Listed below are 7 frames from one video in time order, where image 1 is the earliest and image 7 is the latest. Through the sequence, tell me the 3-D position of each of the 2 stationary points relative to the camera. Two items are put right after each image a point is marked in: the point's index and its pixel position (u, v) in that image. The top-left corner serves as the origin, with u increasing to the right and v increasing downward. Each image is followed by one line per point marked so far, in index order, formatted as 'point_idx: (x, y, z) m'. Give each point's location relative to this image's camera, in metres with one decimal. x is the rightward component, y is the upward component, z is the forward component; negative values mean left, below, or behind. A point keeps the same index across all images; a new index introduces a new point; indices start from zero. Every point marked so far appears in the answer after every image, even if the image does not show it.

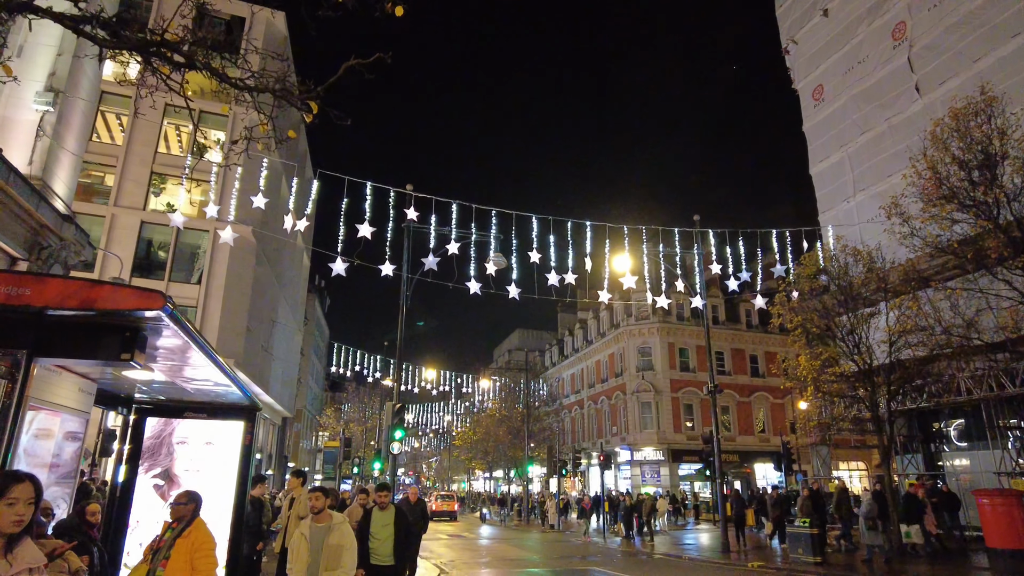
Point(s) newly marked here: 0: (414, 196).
0: (-2.5, +2.4, +16.3) m
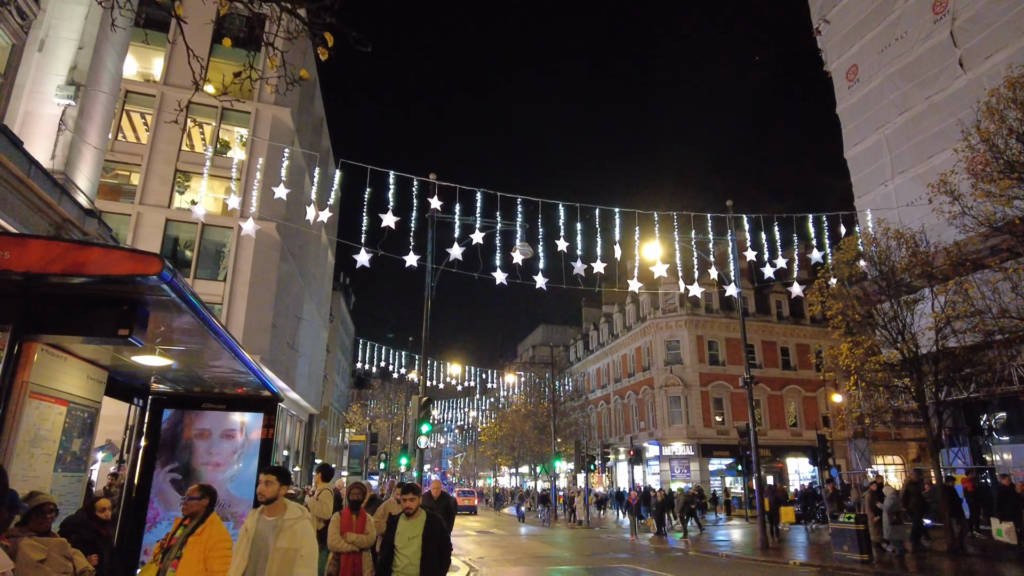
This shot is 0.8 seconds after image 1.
0: (-1.9, +2.6, +16.0) m
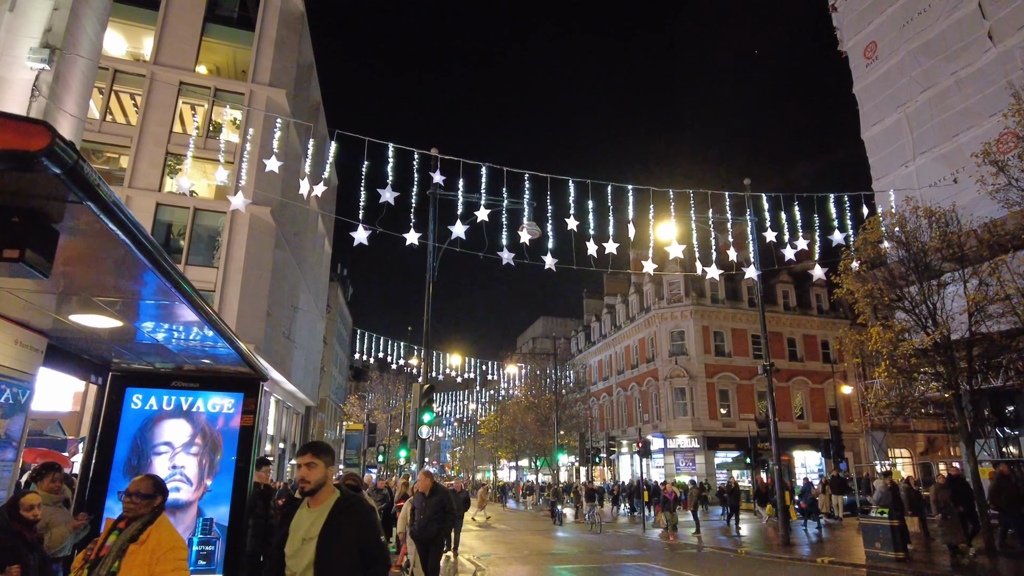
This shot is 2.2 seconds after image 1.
0: (-1.7, +3.1, +15.0) m
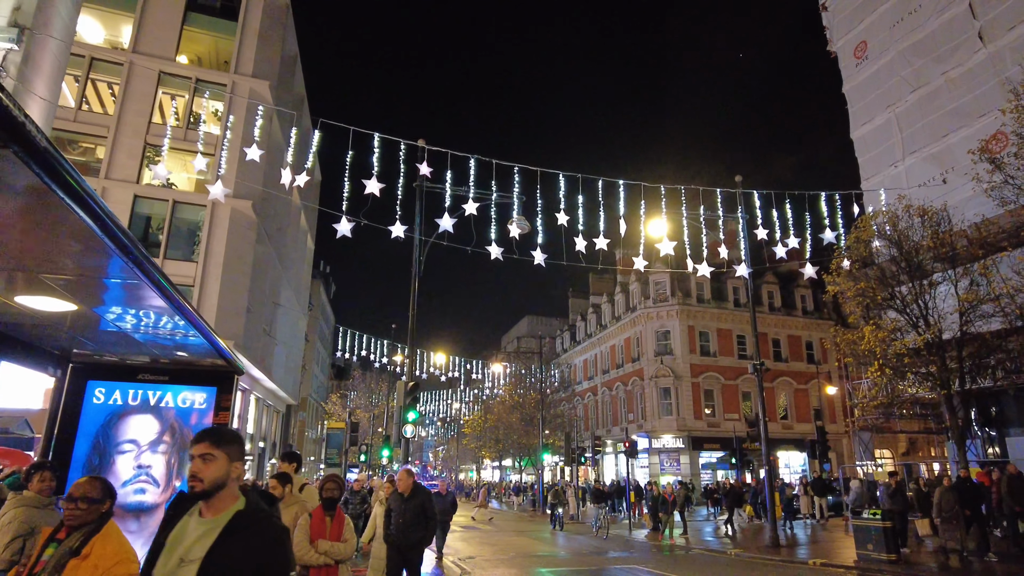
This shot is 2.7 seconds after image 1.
0: (-2.0, +3.2, +14.6) m
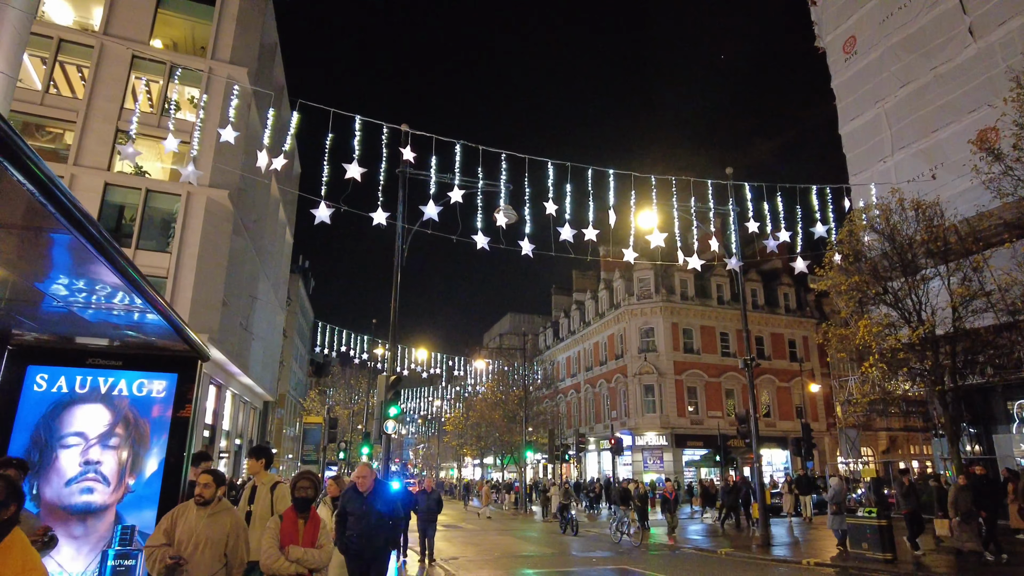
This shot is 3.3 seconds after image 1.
0: (-2.2, +3.4, +14.0) m
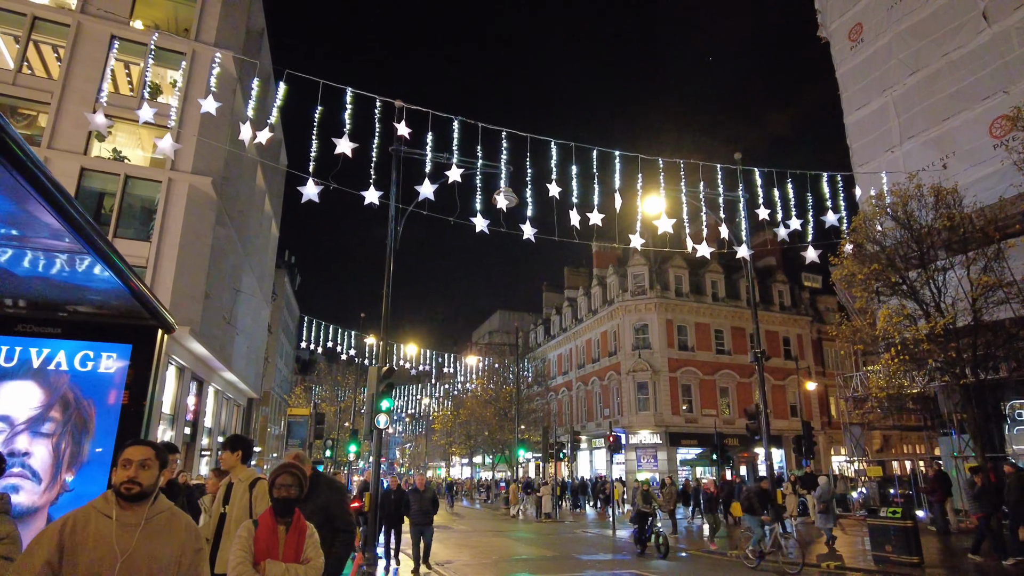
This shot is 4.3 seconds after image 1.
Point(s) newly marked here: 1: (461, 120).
0: (-2.2, +3.7, +13.1) m
1: (-1.1, +3.6, +13.7) m
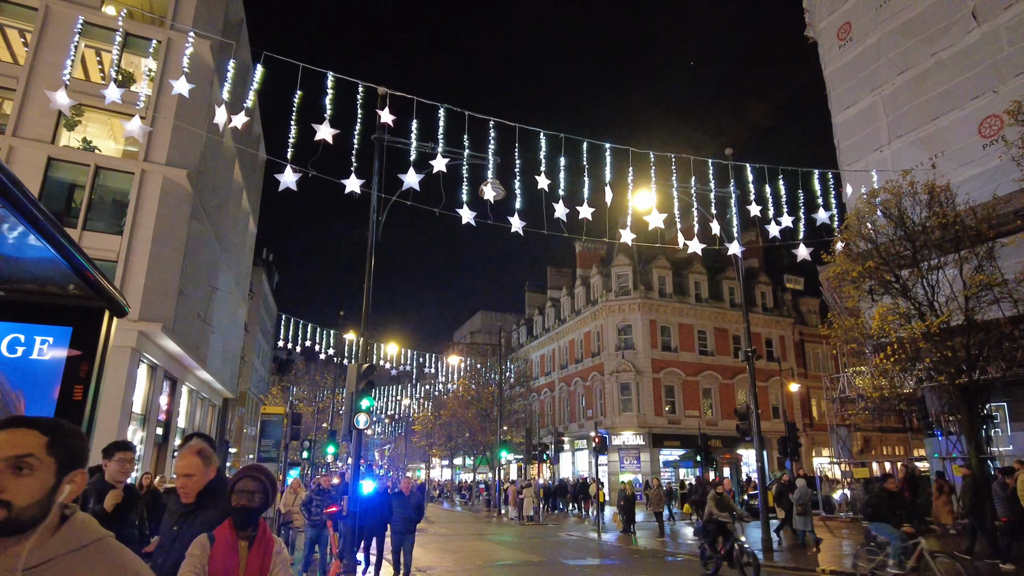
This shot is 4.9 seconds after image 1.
0: (-2.4, +3.8, +12.6) m
1: (-1.3, +3.7, +13.2) m
